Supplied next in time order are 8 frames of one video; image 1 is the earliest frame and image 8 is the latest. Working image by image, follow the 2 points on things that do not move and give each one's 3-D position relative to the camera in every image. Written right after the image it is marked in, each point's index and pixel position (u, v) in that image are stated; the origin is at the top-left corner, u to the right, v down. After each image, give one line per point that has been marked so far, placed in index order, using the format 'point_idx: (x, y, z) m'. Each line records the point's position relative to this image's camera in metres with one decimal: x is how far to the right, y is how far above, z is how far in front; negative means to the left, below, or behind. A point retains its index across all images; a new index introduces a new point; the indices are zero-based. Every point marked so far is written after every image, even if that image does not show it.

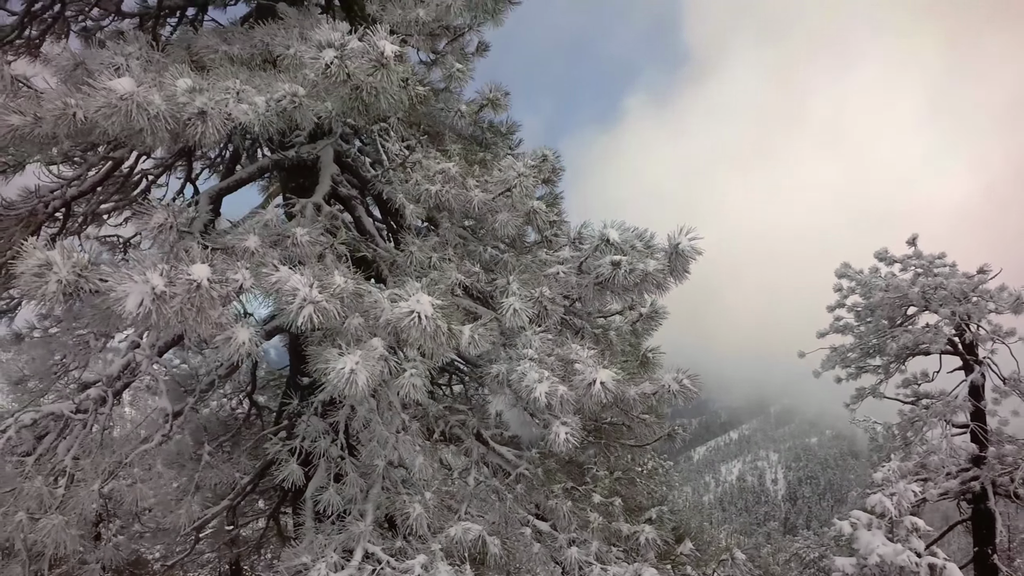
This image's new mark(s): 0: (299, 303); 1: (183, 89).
0: (-1.1, -0.1, +2.4) m
1: (-1.8, +1.1, +2.6) m
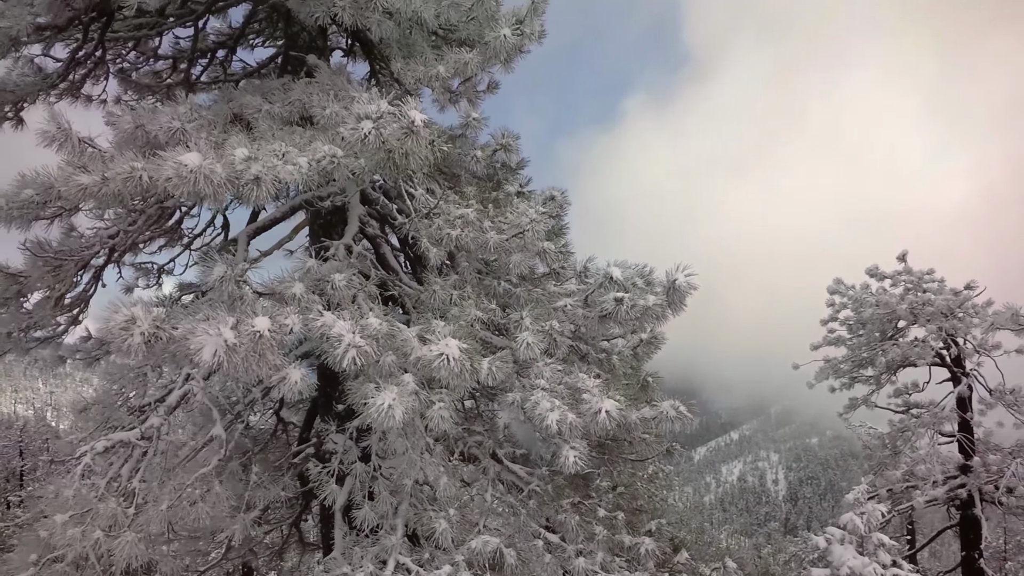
0: (-1.0, -0.4, +2.8) m
1: (-1.7, +0.8, +2.9) m
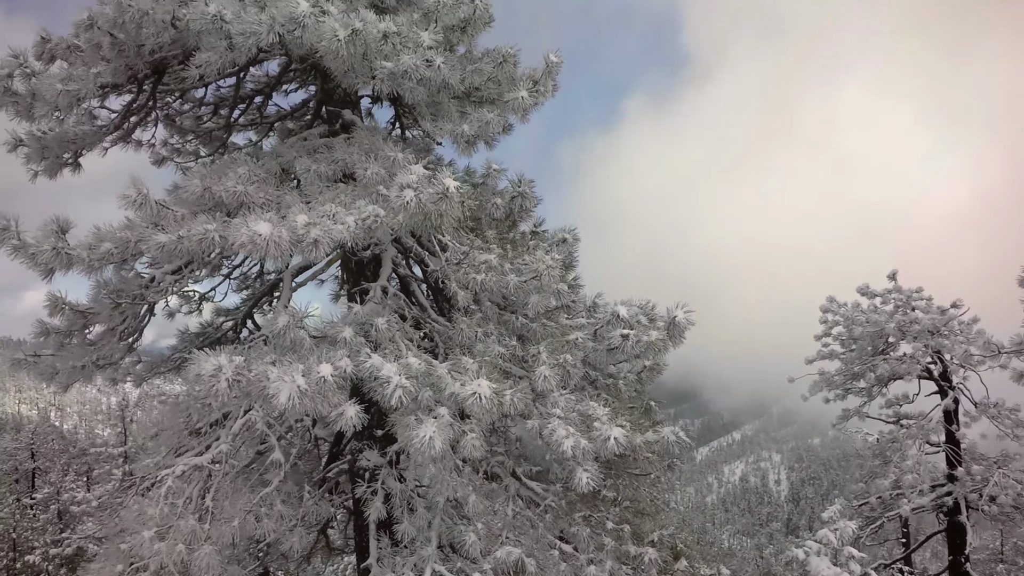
0: (-0.9, -0.7, +3.3) m
1: (-1.6, +0.5, +3.4) m
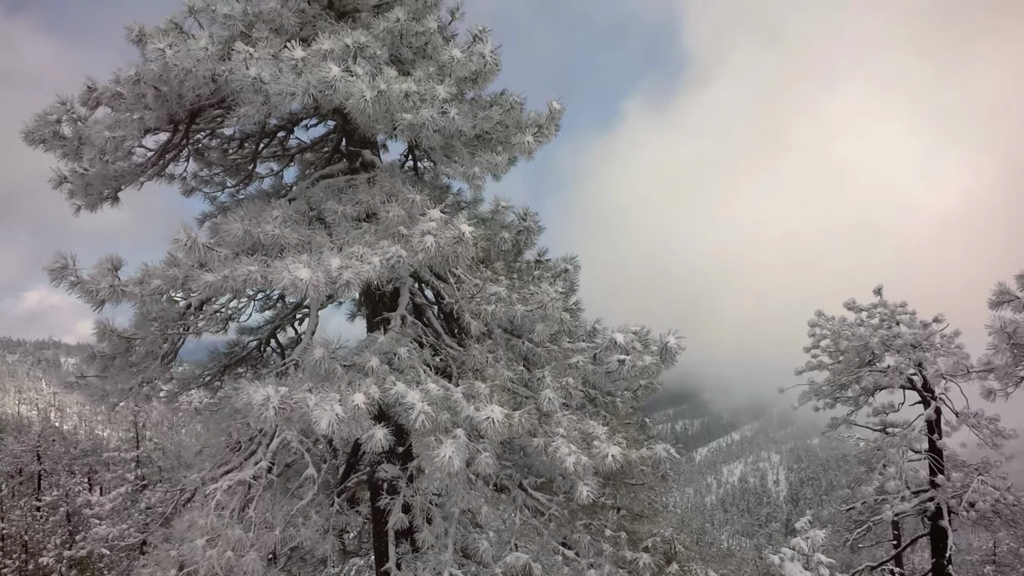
0: (-0.8, -1.0, +3.7) m
1: (-1.5, +0.2, +3.8) m
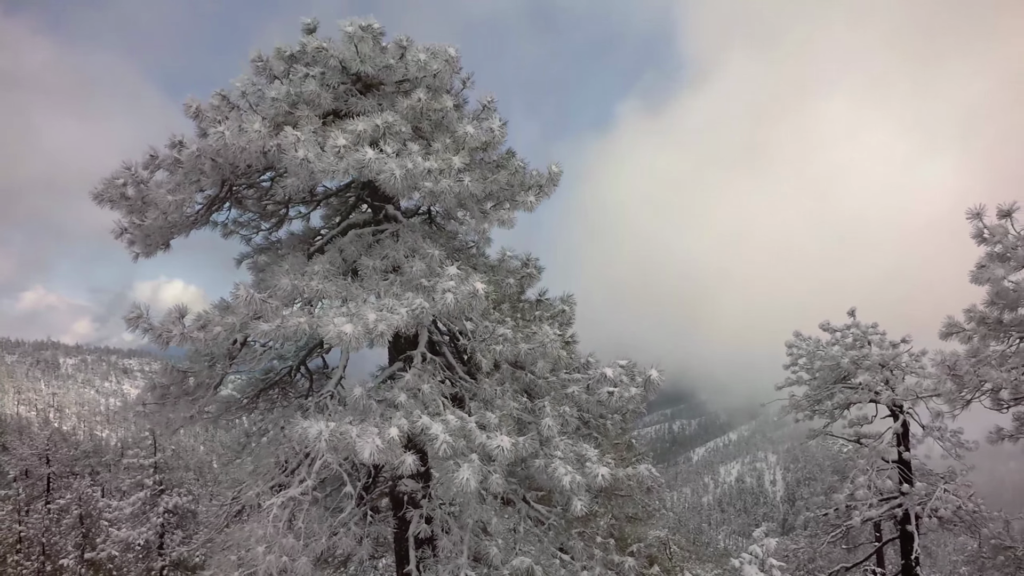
0: (-0.7, -1.5, +4.5) m
1: (-1.4, -0.3, +4.6) m
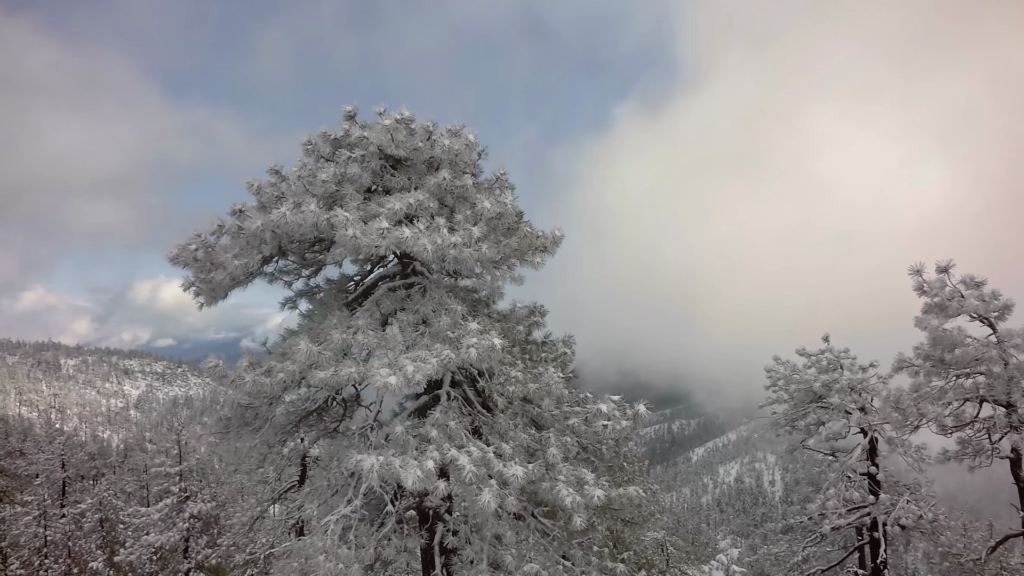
0: (-0.6, -2.2, +5.5) m
1: (-1.3, -1.0, +5.7) m
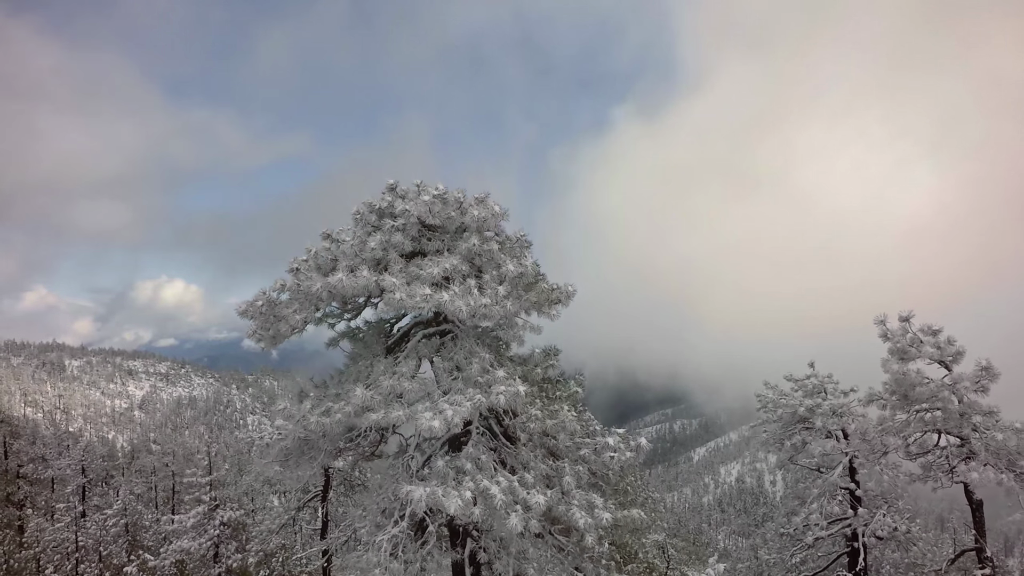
0: (-0.2, -3.1, +6.7) m
1: (-0.9, -1.9, +6.8) m
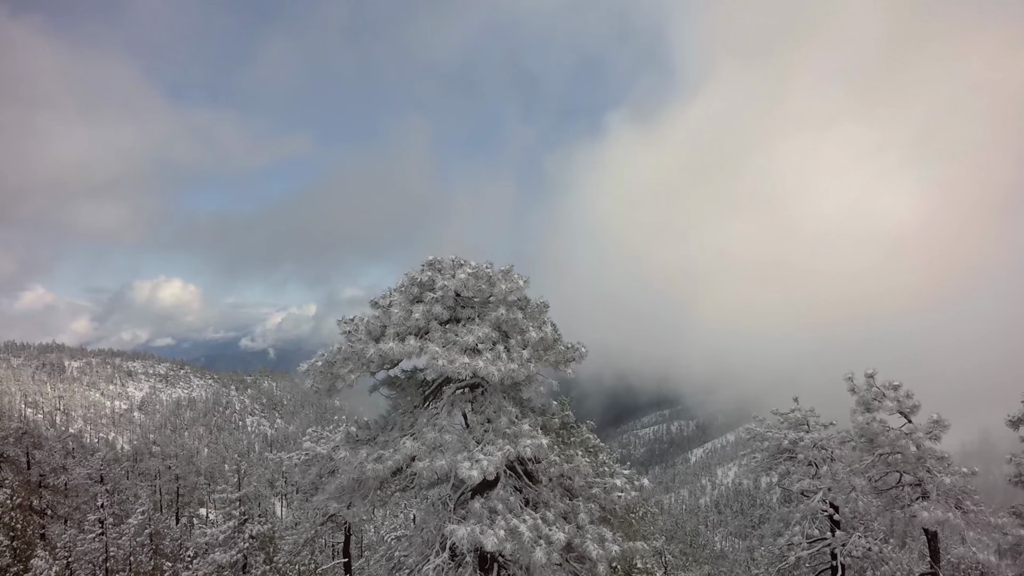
0: (+0.2, -4.3, +8.0) m
1: (-0.5, -3.1, +8.1) m
